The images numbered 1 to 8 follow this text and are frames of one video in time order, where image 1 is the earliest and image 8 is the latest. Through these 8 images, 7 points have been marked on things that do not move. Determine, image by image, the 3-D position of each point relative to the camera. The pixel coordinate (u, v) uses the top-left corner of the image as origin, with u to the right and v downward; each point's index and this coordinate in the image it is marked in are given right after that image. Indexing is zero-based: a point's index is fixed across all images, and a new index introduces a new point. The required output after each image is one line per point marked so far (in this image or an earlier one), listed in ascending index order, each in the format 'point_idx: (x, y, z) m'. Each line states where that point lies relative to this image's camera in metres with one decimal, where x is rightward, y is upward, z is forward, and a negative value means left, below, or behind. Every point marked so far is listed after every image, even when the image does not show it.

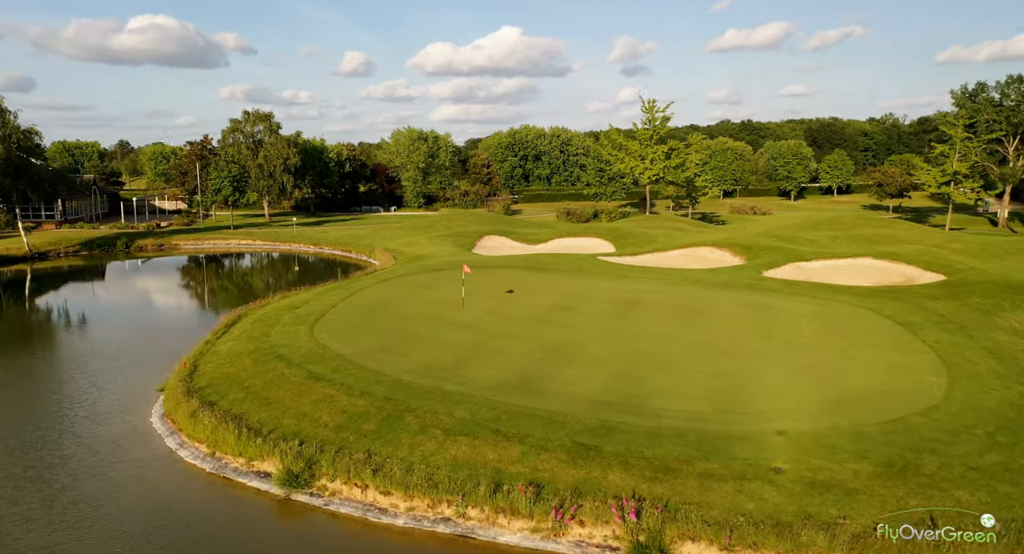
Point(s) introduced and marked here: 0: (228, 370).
0: (-6.5, -2.0, +14.2) m
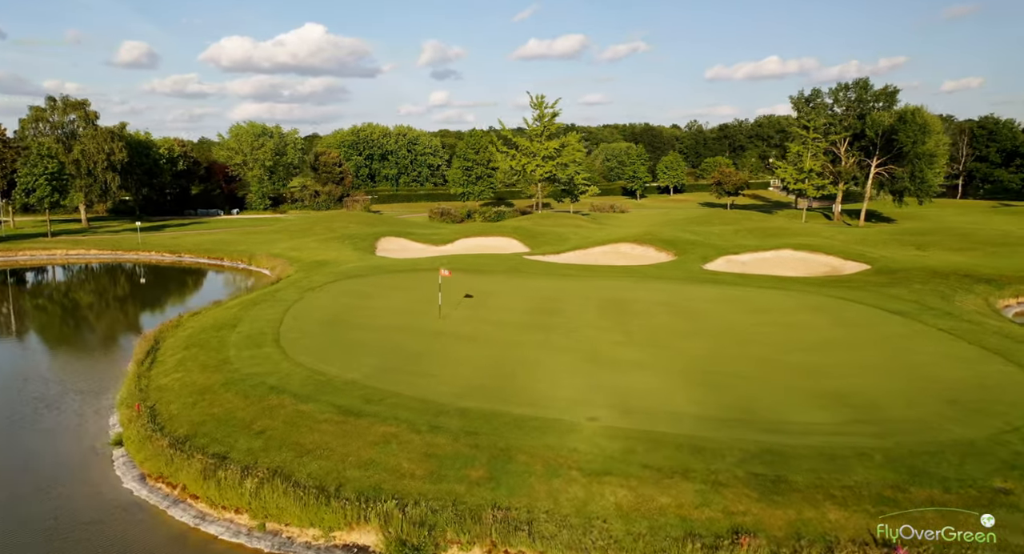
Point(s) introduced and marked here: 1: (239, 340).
0: (-5.6, -2.3, +11.5) m
1: (-7.8, -1.6, +17.8) m
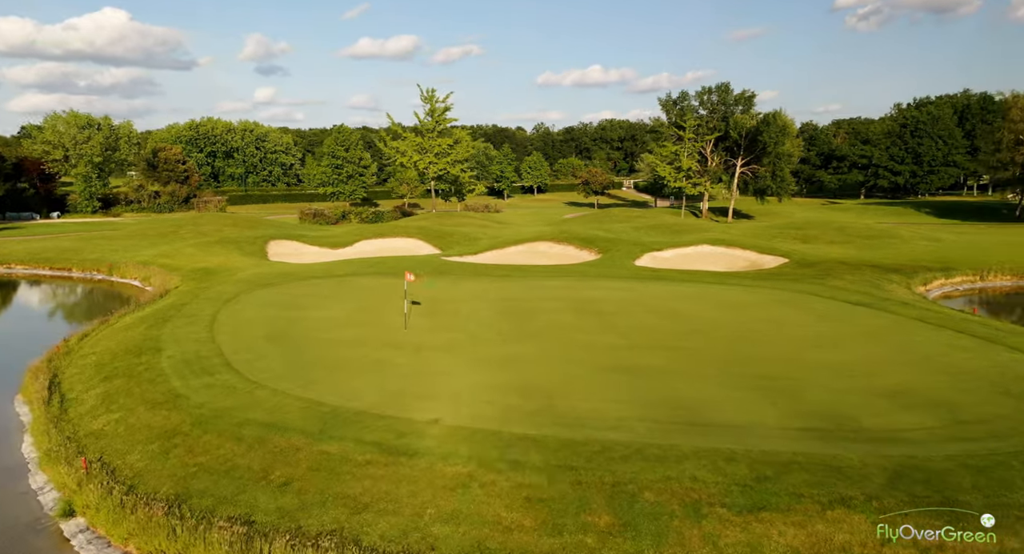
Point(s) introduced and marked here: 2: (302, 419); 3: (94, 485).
0: (-4.8, -2.6, +9.3) m
1: (-8.2, -1.9, +15.1) m
2: (-3.1, -2.3, +9.9) m
3: (-5.8, -2.9, +8.8) m
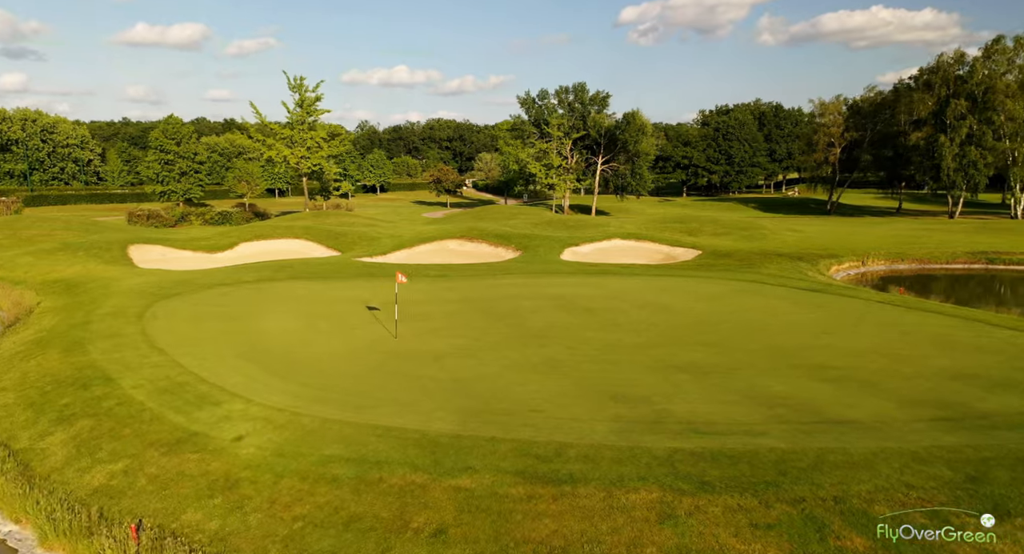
0: (-2.9, -2.8, +7.6) m
1: (-7.4, -2.2, +12.6) m
2: (-1.4, -2.4, +8.6) m
3: (-3.8, -3.1, +6.9) m
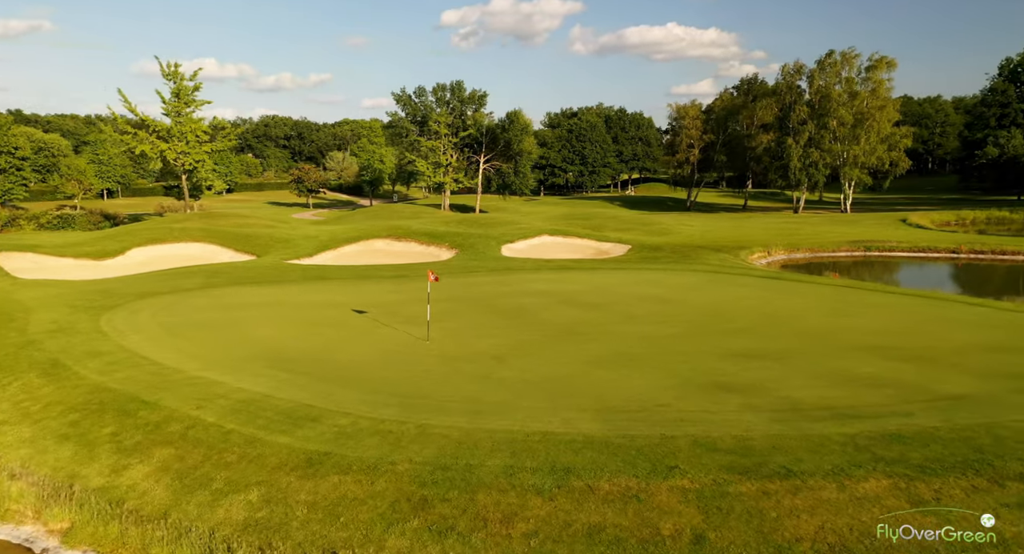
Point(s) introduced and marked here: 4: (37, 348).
0: (-0.3, -2.8, +7.0) m
1: (-5.5, -2.3, +11.2) m
2: (+1.0, -2.4, +8.2) m
3: (-1.0, -3.1, +6.2) m
4: (-13.9, -2.1, +18.8) m
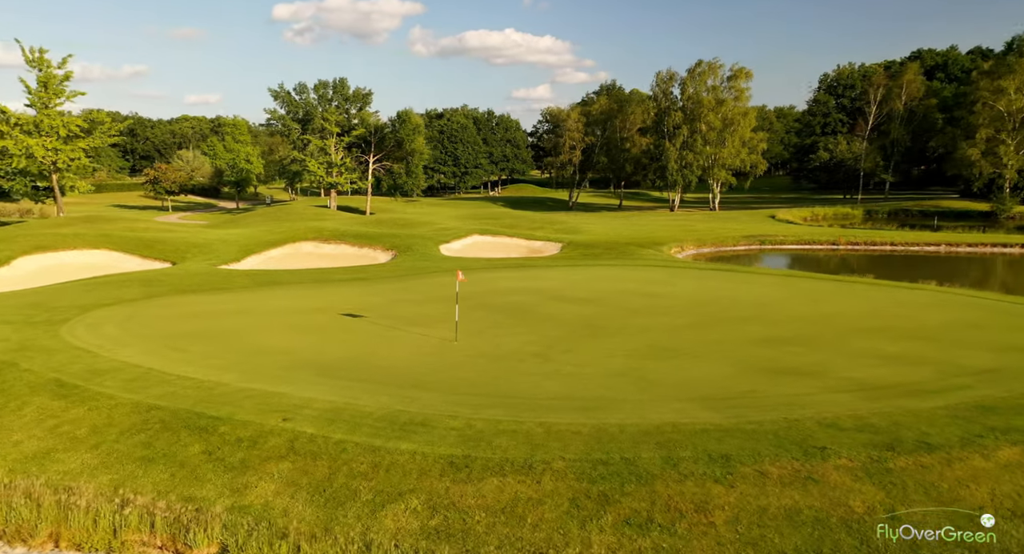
0: (+1.9, -2.7, +7.1) m
1: (-3.8, -2.4, +10.6) m
2: (+3.1, -2.3, +8.5) m
3: (+1.3, -3.1, +6.2) m
4: (-13.1, -2.4, +17.0) m
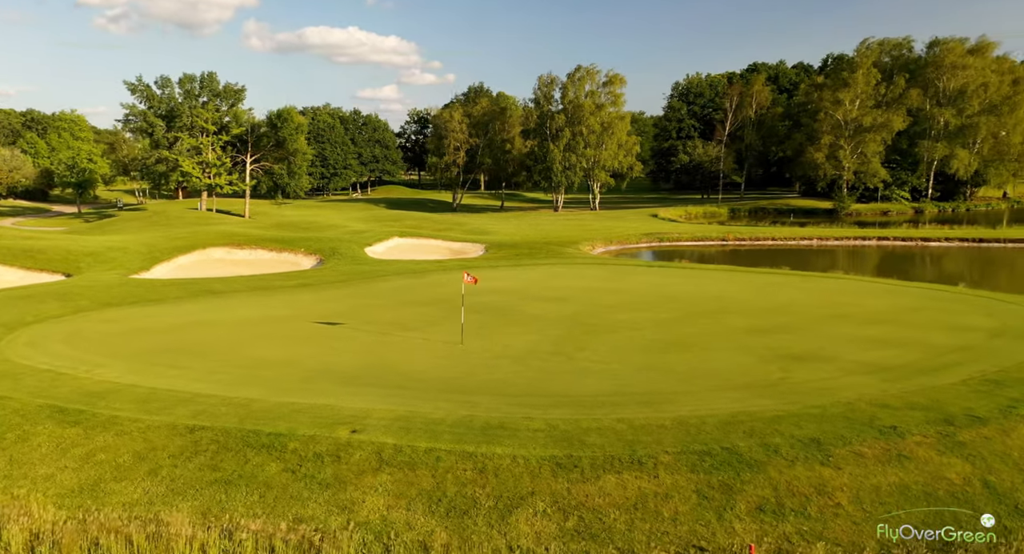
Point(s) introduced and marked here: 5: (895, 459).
0: (+3.5, -2.7, +7.6) m
1: (-2.7, -2.5, +10.2) m
2: (+4.5, -2.2, +9.1) m
3: (+3.0, -3.1, +6.6) m
4: (-12.7, -2.8, +15.3) m
5: (+5.0, -2.4, +8.2) m
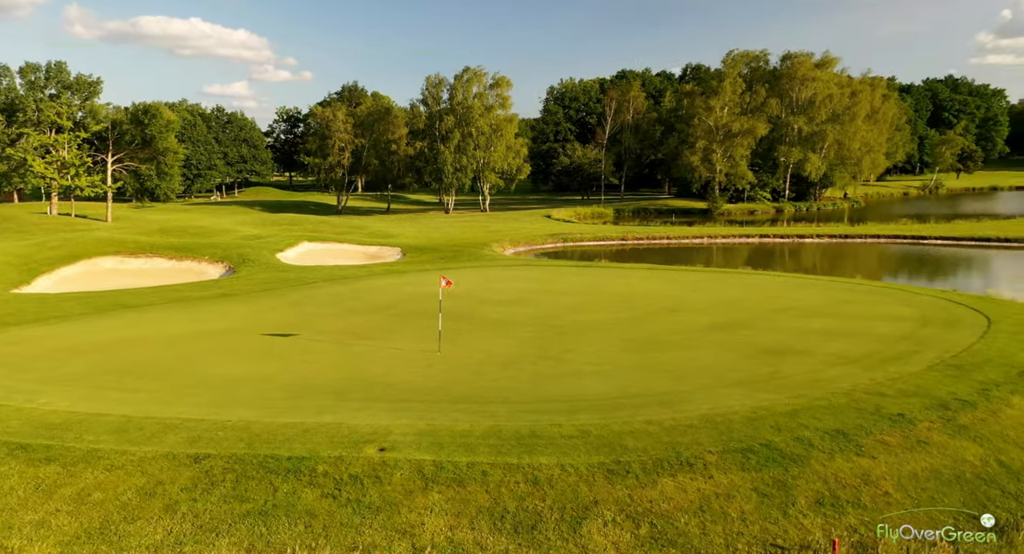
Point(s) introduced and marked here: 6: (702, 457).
0: (+4.3, -2.7, +8.0) m
1: (-2.1, -2.7, +9.7) m
2: (+5.0, -2.2, +9.6) m
3: (+4.0, -3.1, +7.0) m
4: (-12.8, -3.2, +13.4) m
5: (+5.7, -2.4, +8.8) m
6: (+2.6, -2.5, +8.8) m
